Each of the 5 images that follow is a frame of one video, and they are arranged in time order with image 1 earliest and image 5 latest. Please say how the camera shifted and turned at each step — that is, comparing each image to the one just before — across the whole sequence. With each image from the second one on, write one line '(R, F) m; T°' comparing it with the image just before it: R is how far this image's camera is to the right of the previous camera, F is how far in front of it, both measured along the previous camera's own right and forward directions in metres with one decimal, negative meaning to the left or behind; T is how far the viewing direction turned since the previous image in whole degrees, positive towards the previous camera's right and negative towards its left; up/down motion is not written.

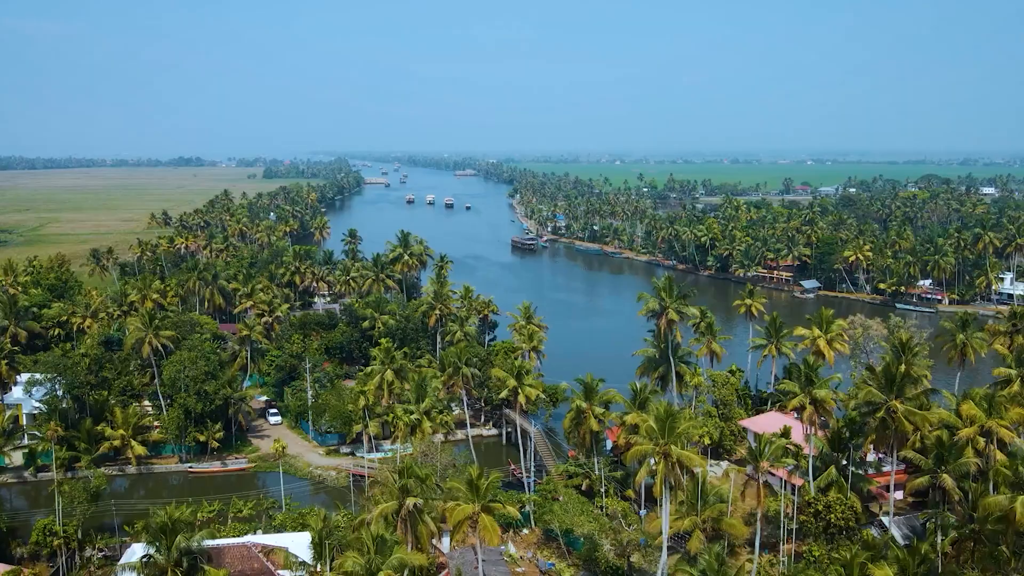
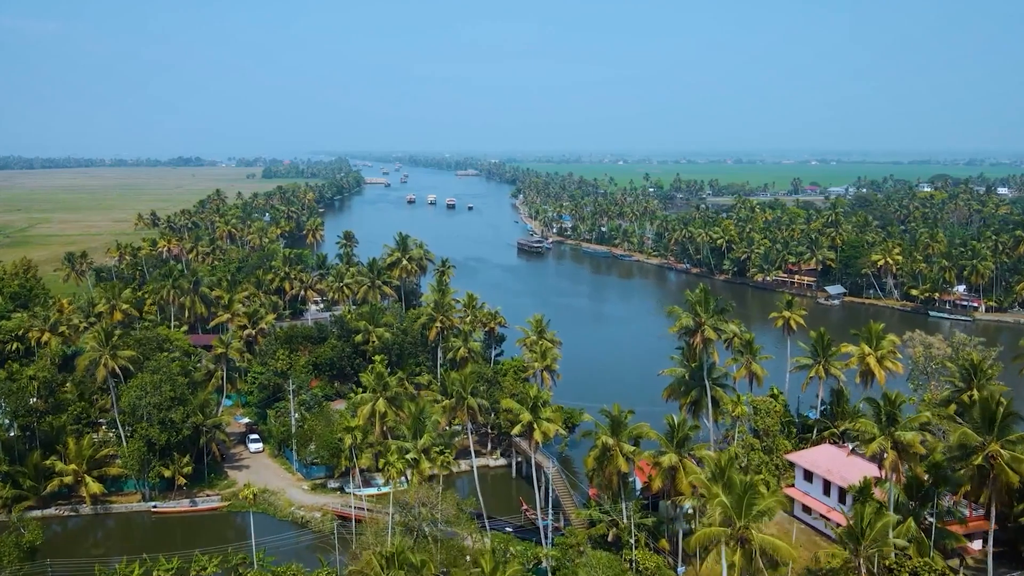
(-0.2, +4.8) m; 0°
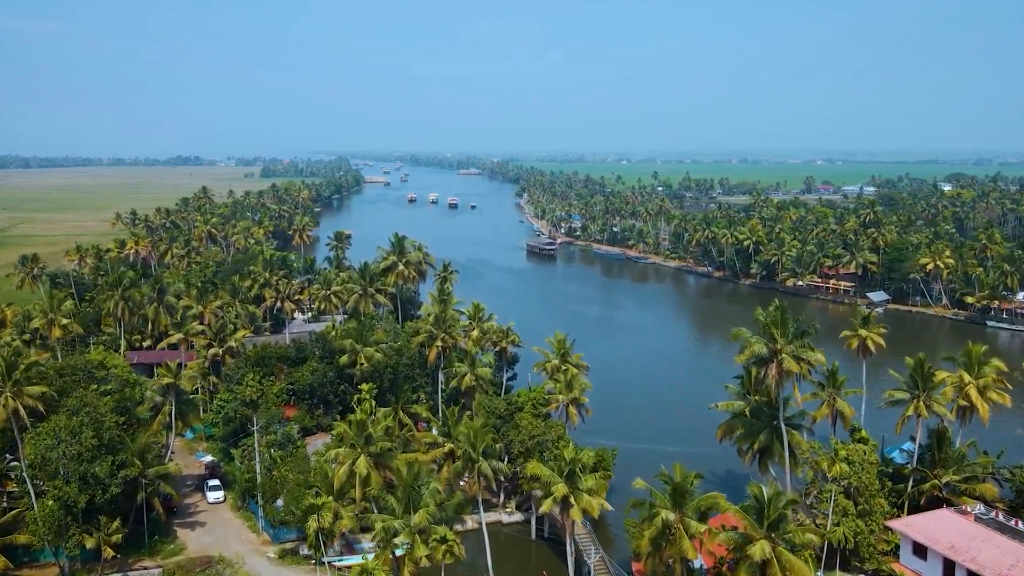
(-0.4, +7.1) m; 0°
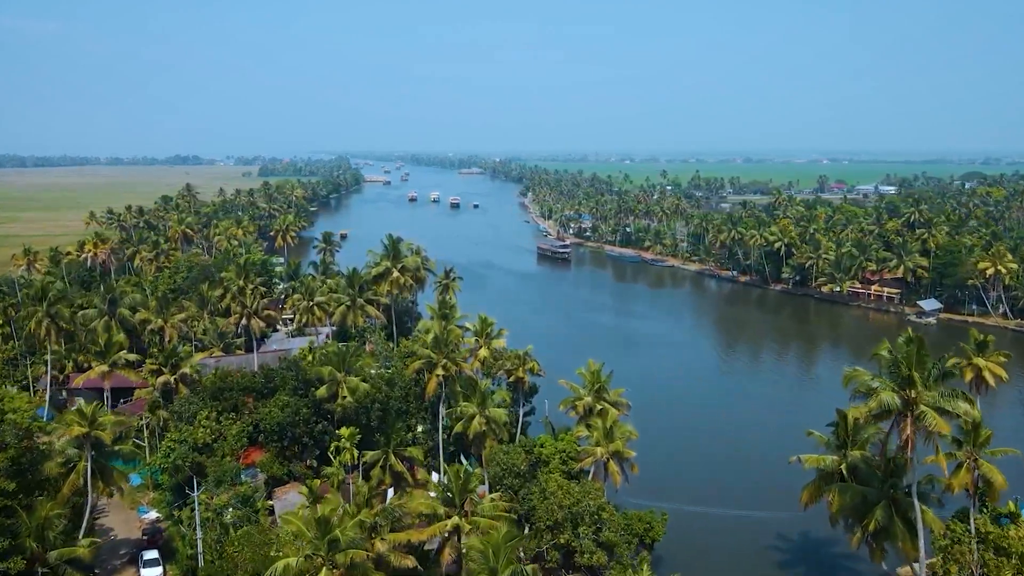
(-0.4, +7.0) m; 0°
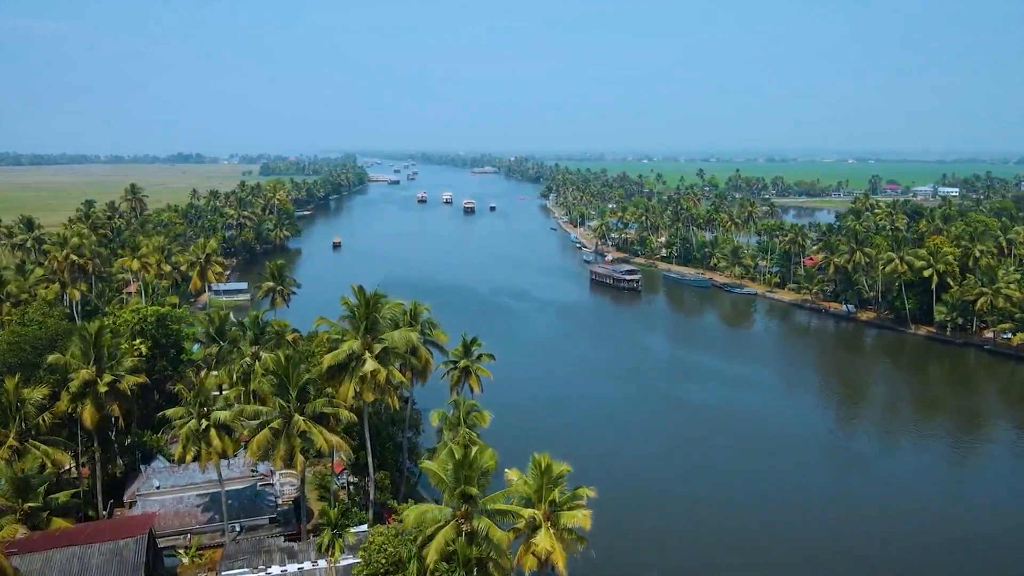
(-1.2, +20.8) m; 0°
